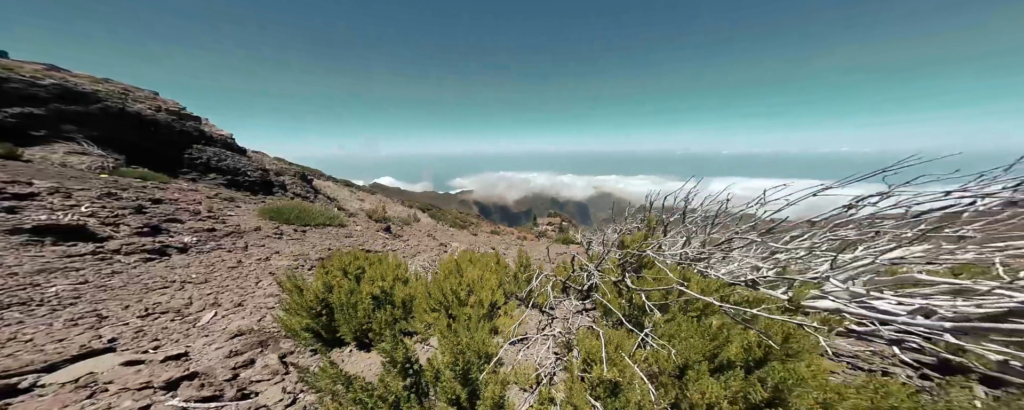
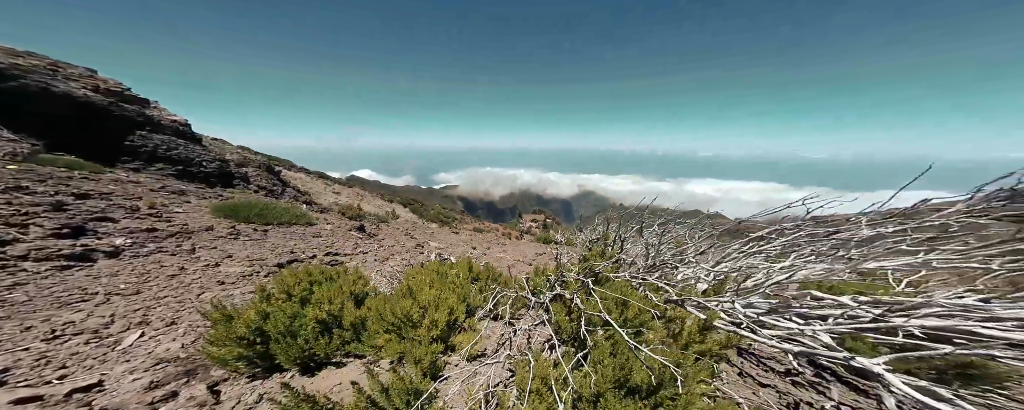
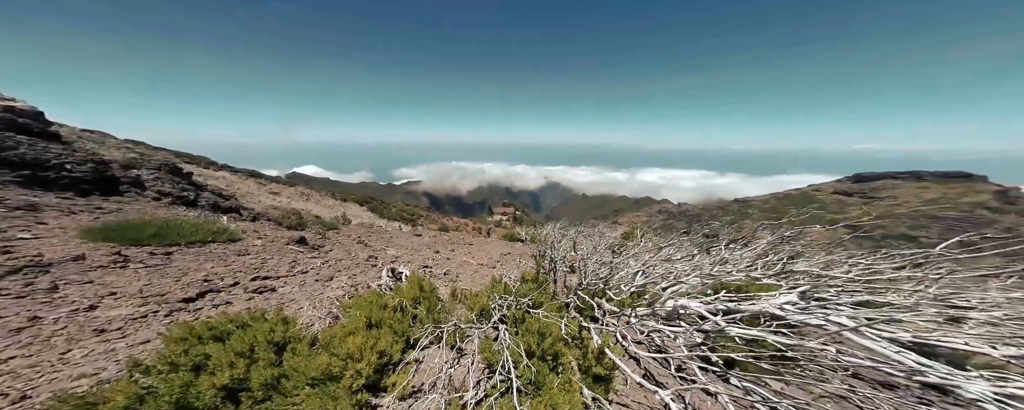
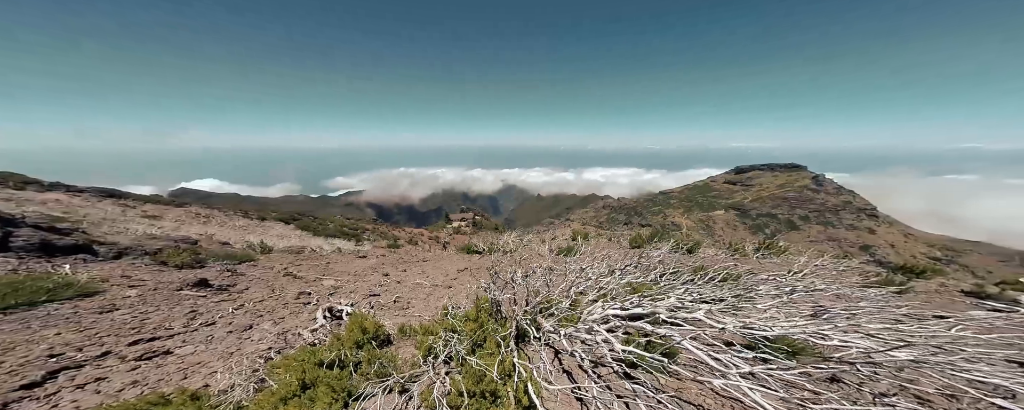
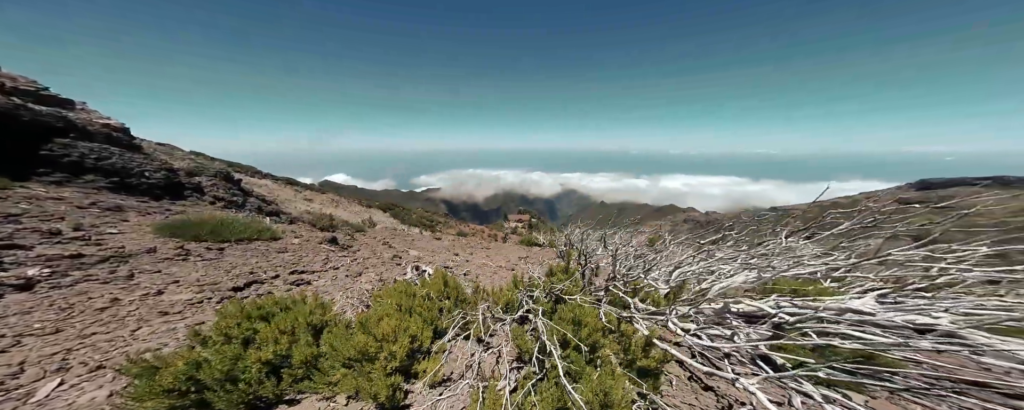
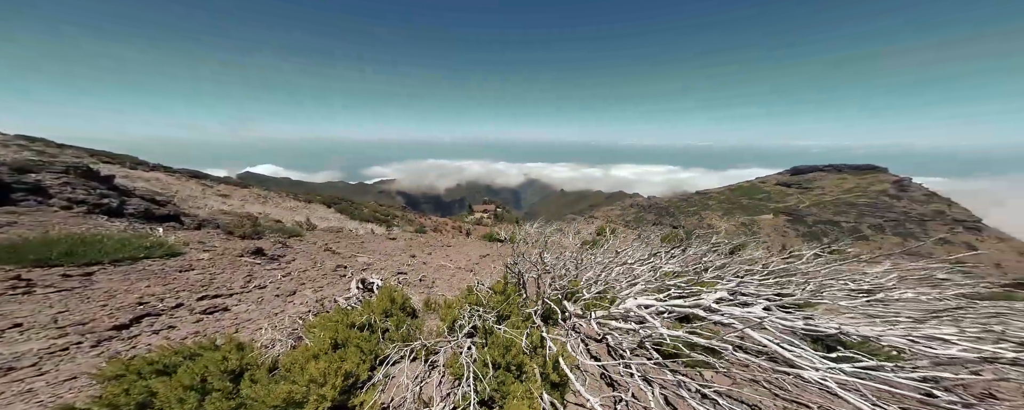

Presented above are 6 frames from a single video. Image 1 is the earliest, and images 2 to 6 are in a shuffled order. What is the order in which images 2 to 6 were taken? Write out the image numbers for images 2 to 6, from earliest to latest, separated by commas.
2, 5, 3, 6, 4
